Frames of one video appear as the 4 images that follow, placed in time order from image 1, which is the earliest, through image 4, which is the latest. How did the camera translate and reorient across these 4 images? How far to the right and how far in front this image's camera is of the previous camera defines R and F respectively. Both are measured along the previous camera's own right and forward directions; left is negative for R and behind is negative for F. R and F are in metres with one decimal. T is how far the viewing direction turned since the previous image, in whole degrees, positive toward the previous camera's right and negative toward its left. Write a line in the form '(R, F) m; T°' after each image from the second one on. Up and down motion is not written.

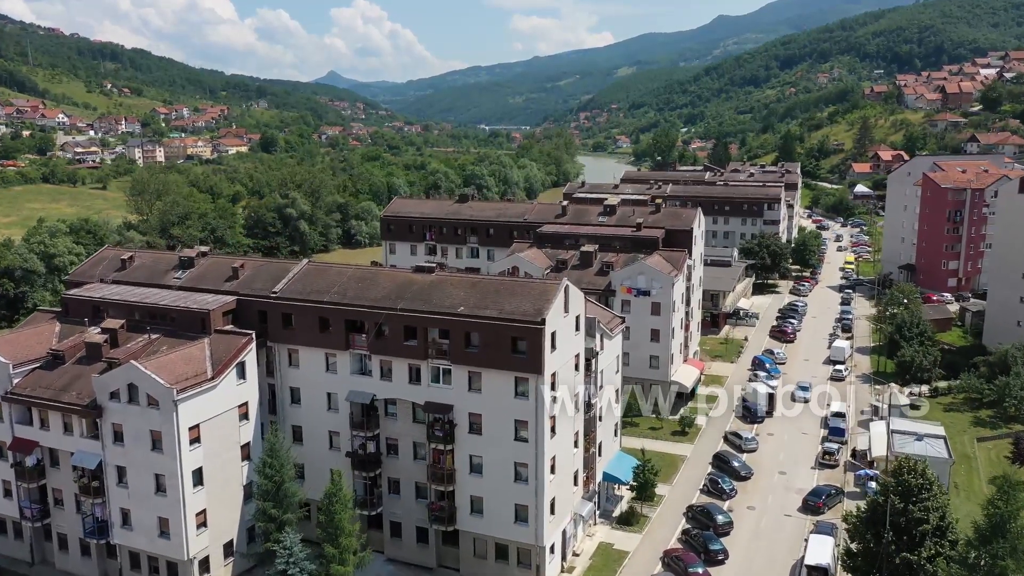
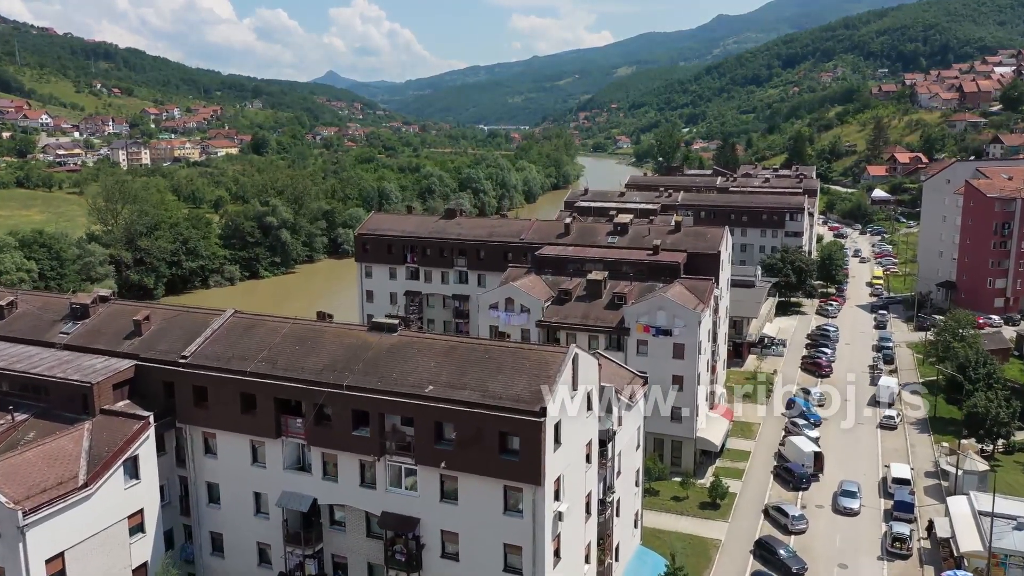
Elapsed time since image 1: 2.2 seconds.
(+0.4, +9.1) m; 0°
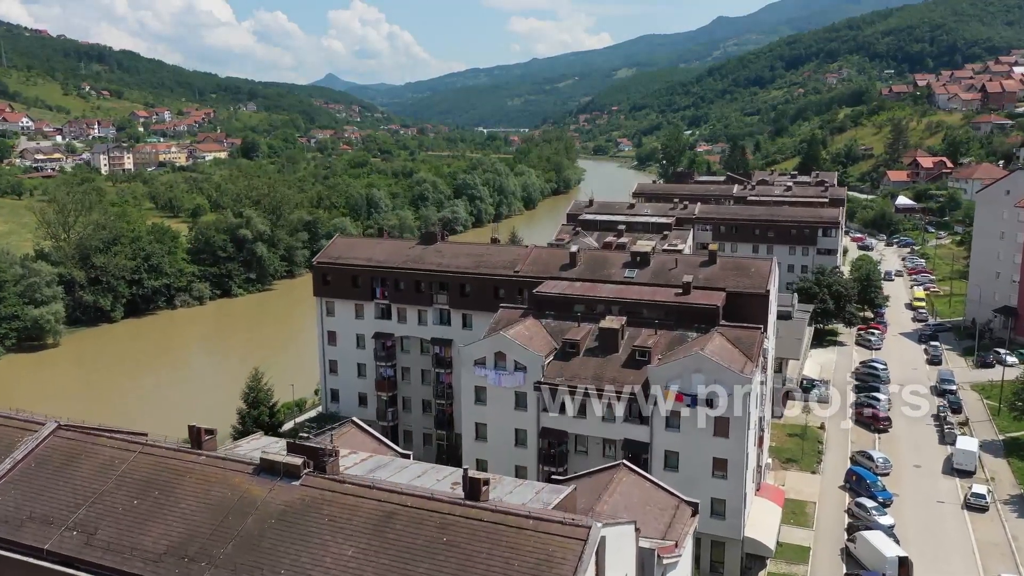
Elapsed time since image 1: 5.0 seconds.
(+0.4, +10.6) m; 0°
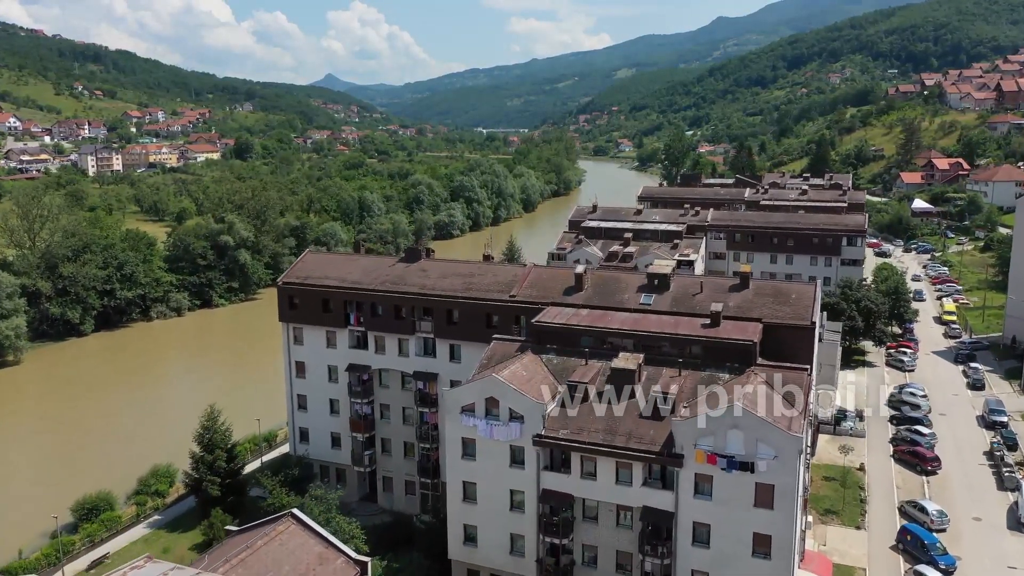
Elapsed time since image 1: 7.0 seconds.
(+0.2, +6.4) m; 0°
